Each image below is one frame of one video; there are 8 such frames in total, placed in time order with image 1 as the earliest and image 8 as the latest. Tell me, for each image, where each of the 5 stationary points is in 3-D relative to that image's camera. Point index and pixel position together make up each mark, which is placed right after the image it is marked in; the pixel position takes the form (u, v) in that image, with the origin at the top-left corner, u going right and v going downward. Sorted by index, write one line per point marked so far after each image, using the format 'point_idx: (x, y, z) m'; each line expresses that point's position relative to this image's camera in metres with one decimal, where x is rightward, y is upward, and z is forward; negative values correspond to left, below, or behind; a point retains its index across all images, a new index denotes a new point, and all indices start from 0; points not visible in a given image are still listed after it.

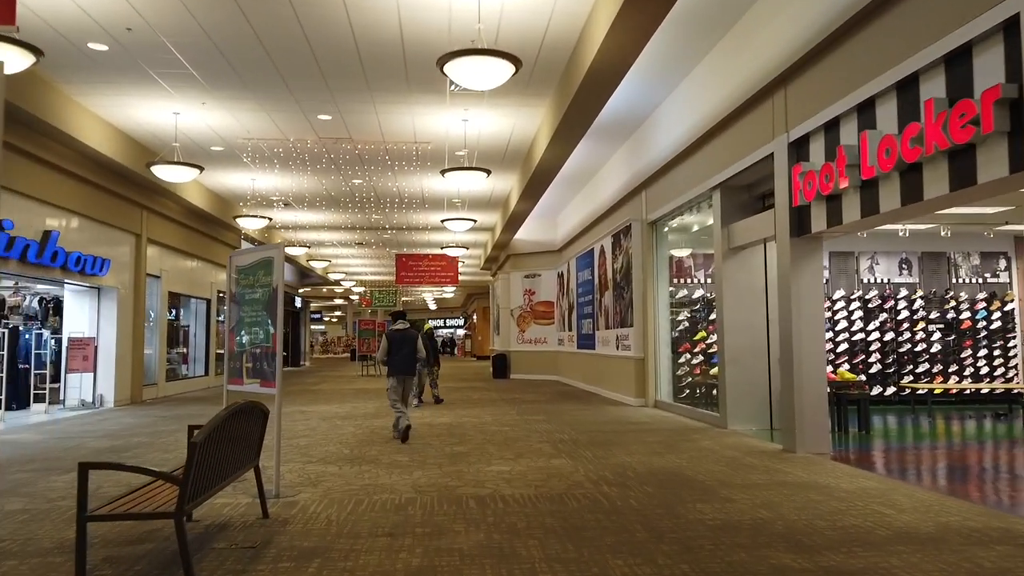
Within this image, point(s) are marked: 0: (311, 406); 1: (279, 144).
0: (-3.5, -2.1, +13.0) m
1: (-3.9, +2.4, +12.6) m
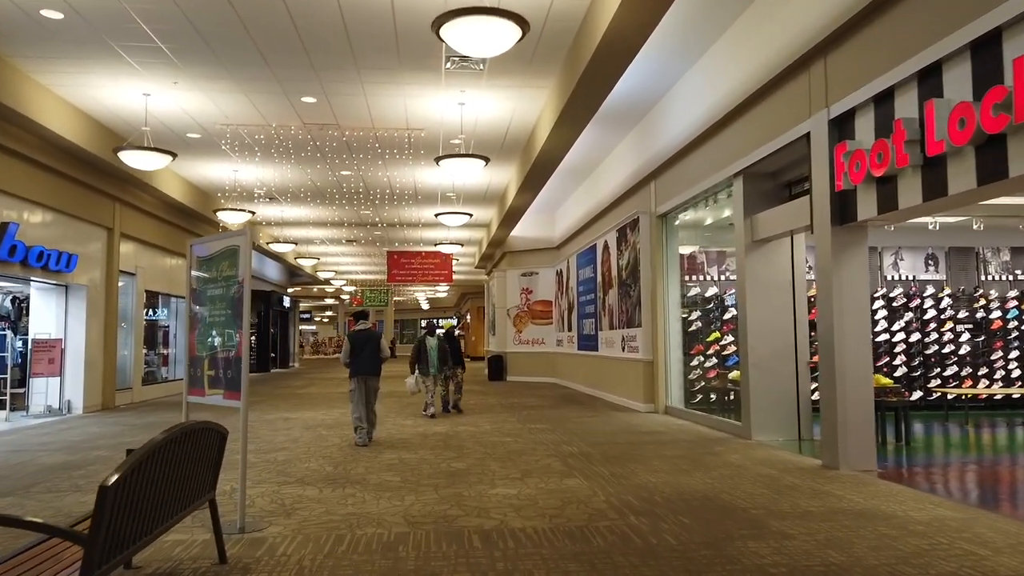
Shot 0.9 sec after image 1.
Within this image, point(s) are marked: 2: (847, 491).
0: (-3.5, -2.0, +12.1) m
1: (-3.9, +2.4, +11.7) m
2: (+2.5, -1.5, +5.5) m
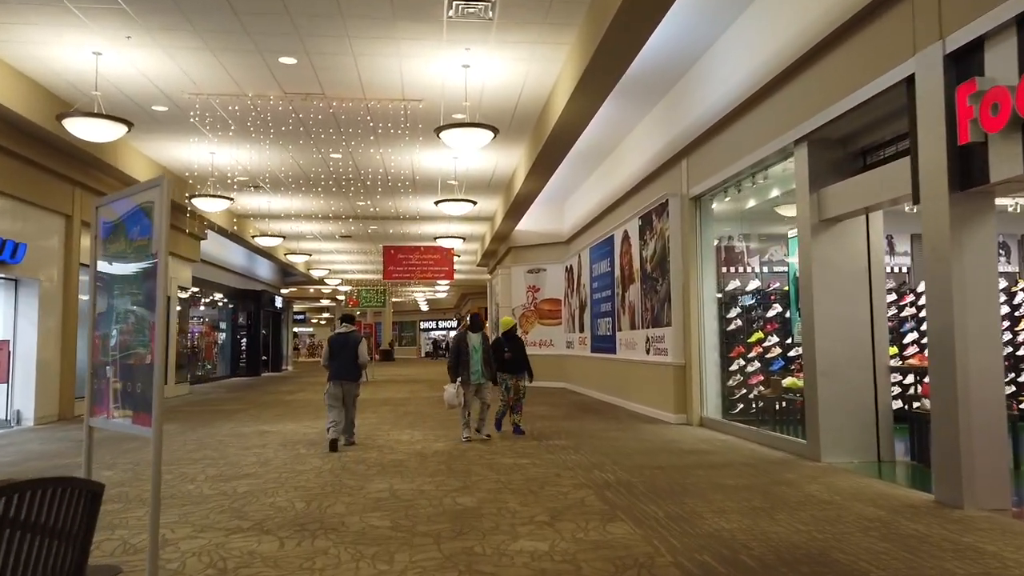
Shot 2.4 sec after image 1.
0: (-3.3, -1.9, +10.6) m
1: (-3.7, +2.5, +10.2) m
2: (+2.6, -1.4, +4.0) m
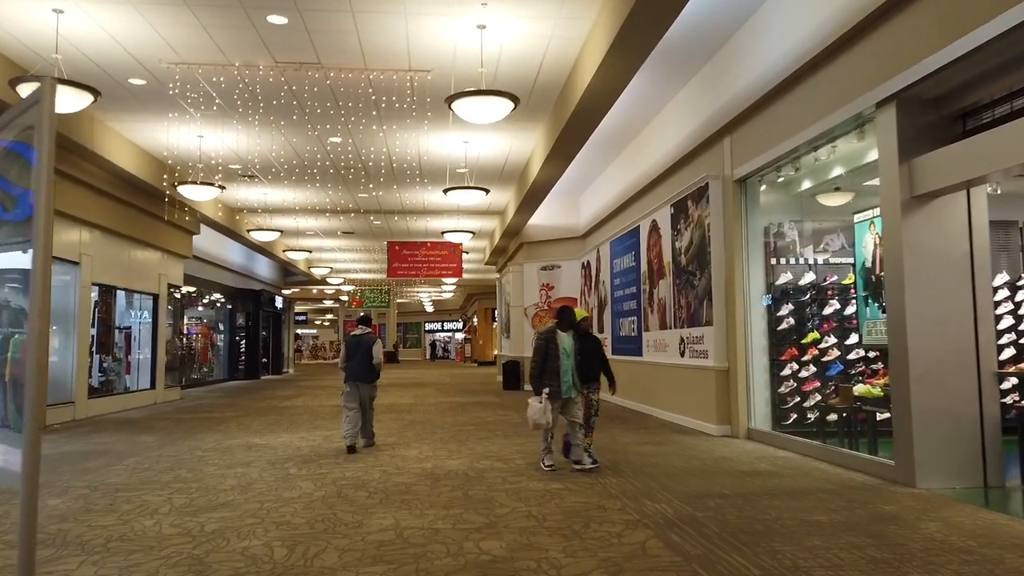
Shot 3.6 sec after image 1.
0: (-3.1, -1.9, +9.4) m
1: (-3.5, +2.6, +9.0) m
2: (+2.8, -1.3, +2.8) m
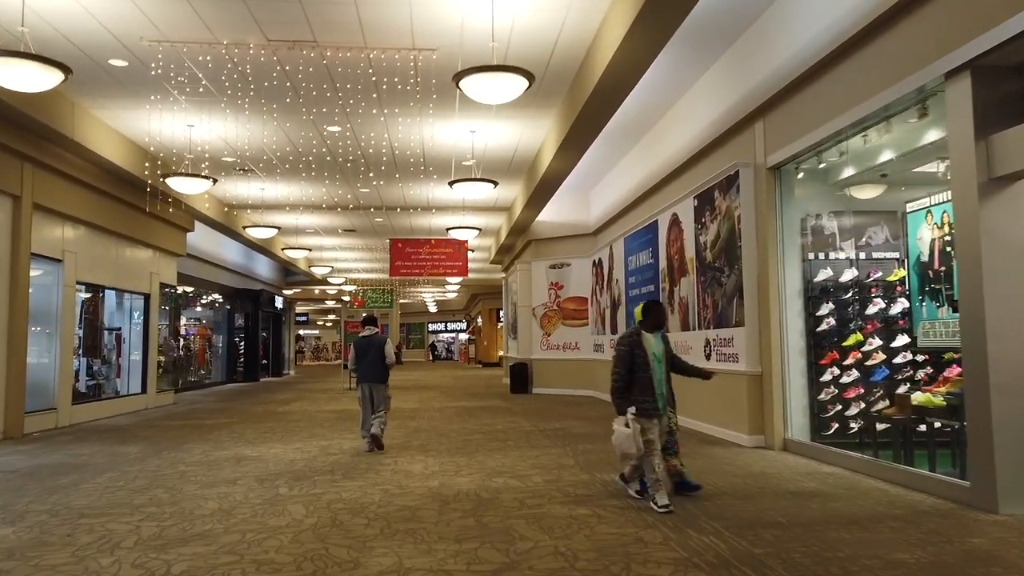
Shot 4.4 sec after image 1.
0: (-2.9, -1.9, +8.6) m
1: (-3.4, +2.6, +8.3) m
2: (+3.0, -1.3, +2.0) m
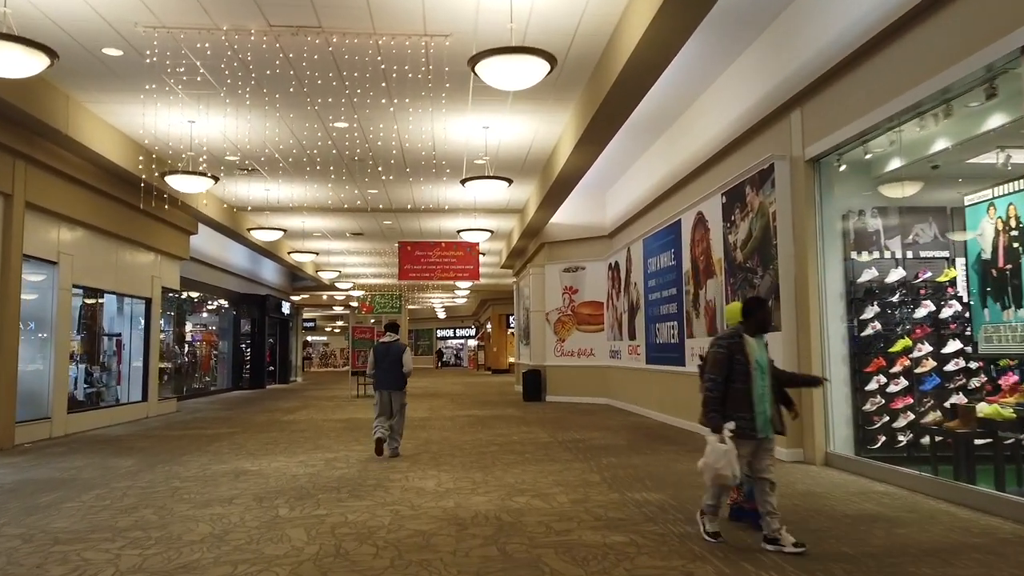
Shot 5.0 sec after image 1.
0: (-2.7, -1.9, +8.1) m
1: (-3.2, +2.6, +7.7) m
2: (+3.1, -1.2, +1.4) m
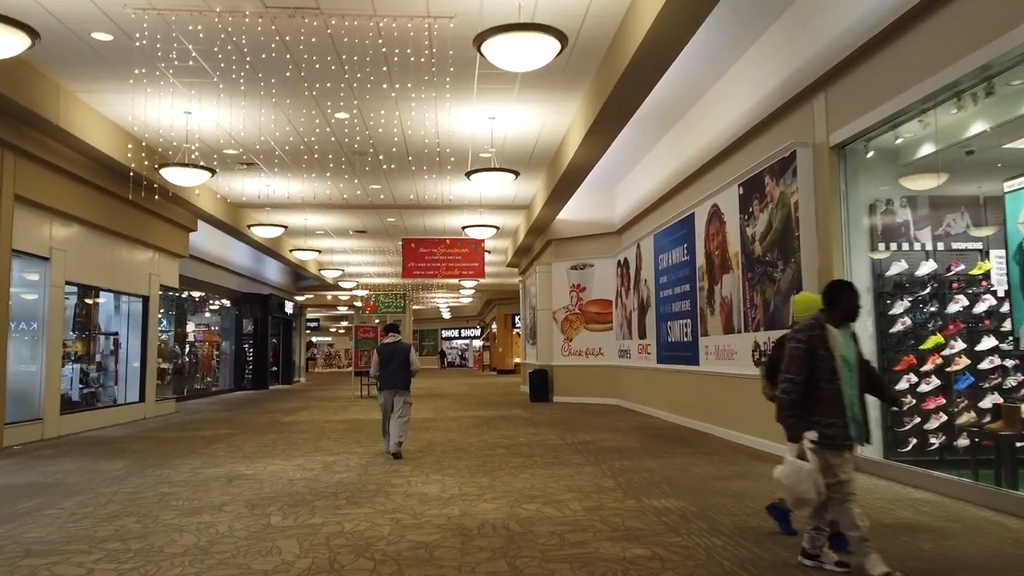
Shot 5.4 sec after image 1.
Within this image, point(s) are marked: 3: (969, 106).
0: (-2.6, -1.8, +7.7) m
1: (-3.1, +2.6, +7.4) m
2: (+3.1, -1.2, +1.0) m
3: (+3.6, +1.5, +5.9) m
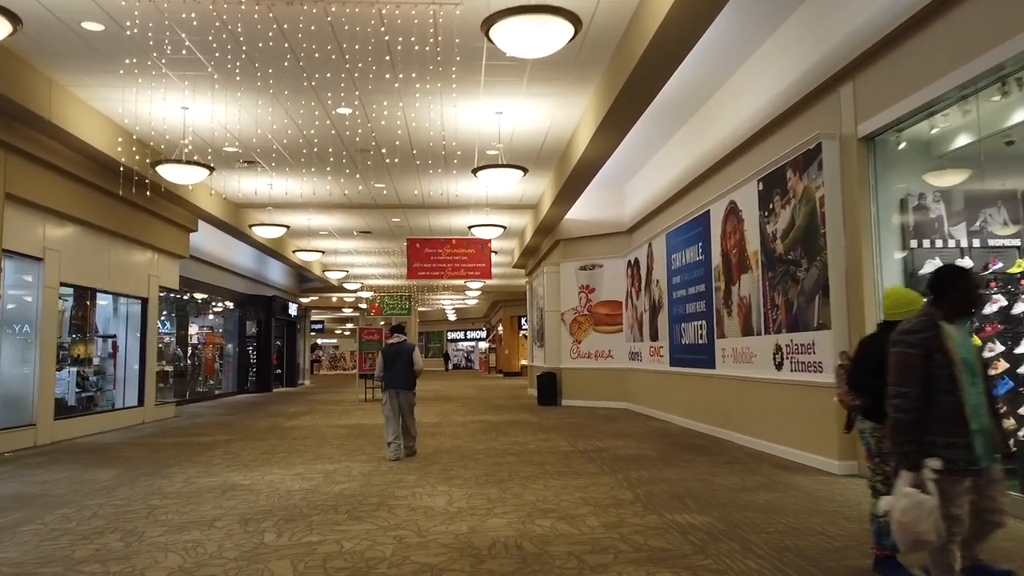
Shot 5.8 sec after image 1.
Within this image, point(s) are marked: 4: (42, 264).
0: (-2.6, -1.8, +7.3) m
1: (-3.0, +2.6, +7.0) m
2: (+3.2, -1.1, +0.6) m
3: (+3.7, +1.5, +5.5) m
4: (-6.5, +0.4, +10.4) m
